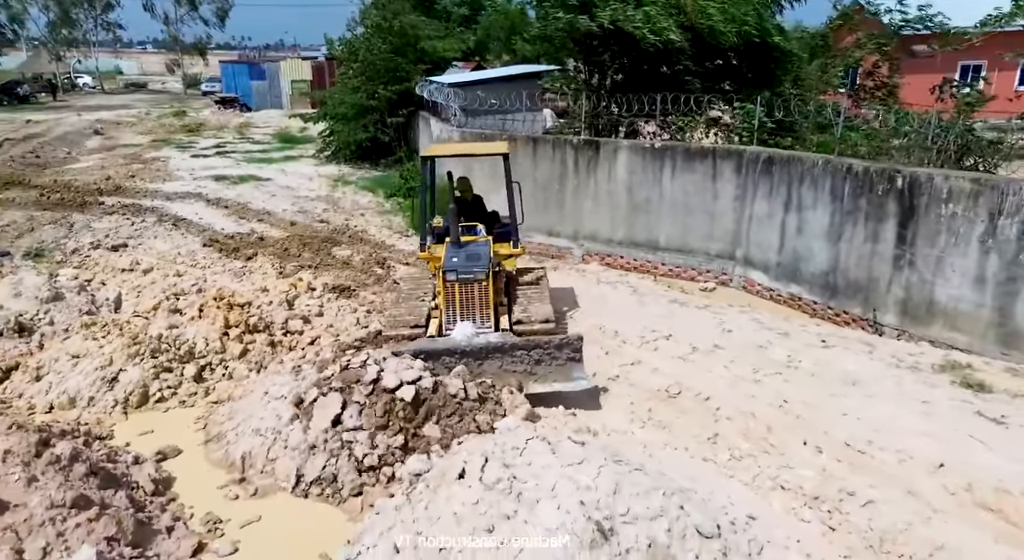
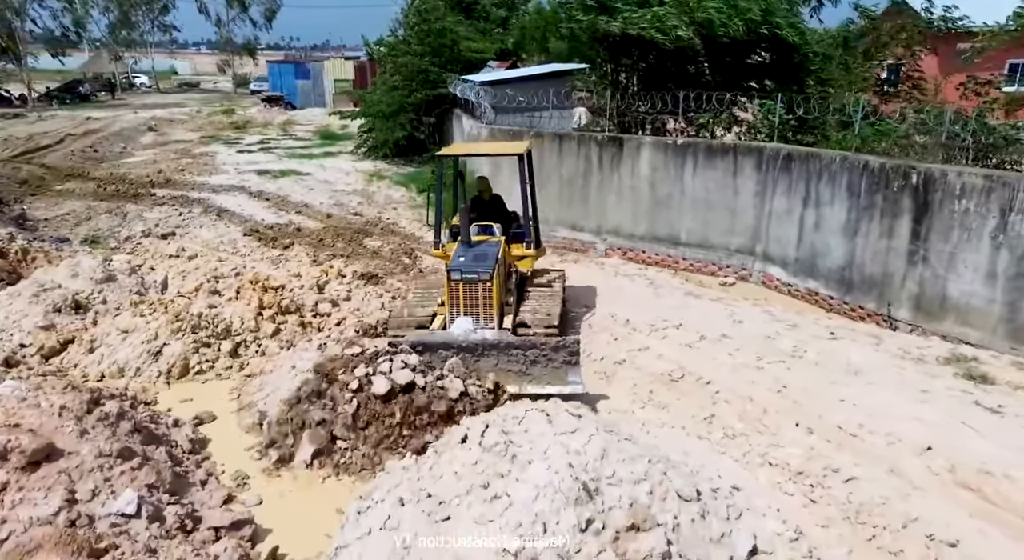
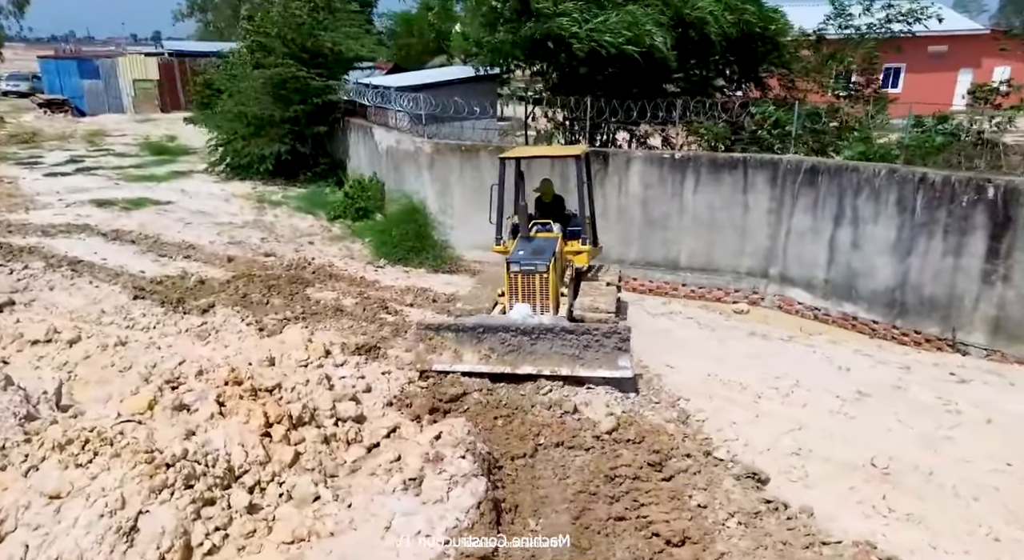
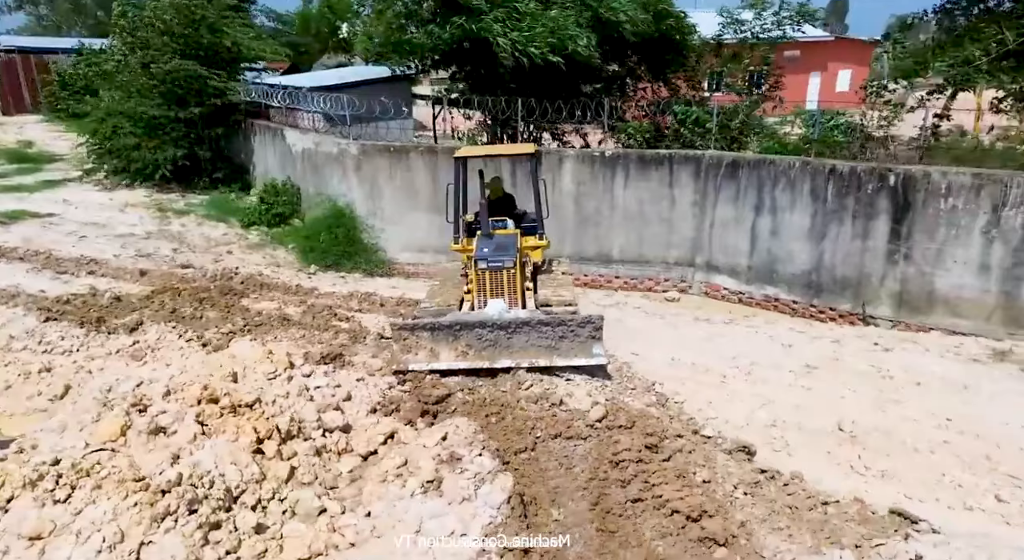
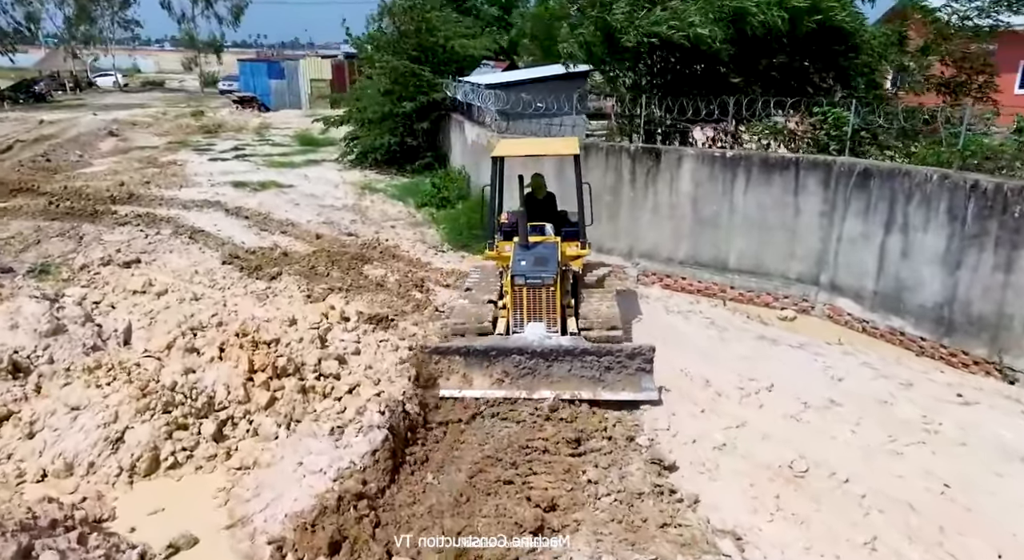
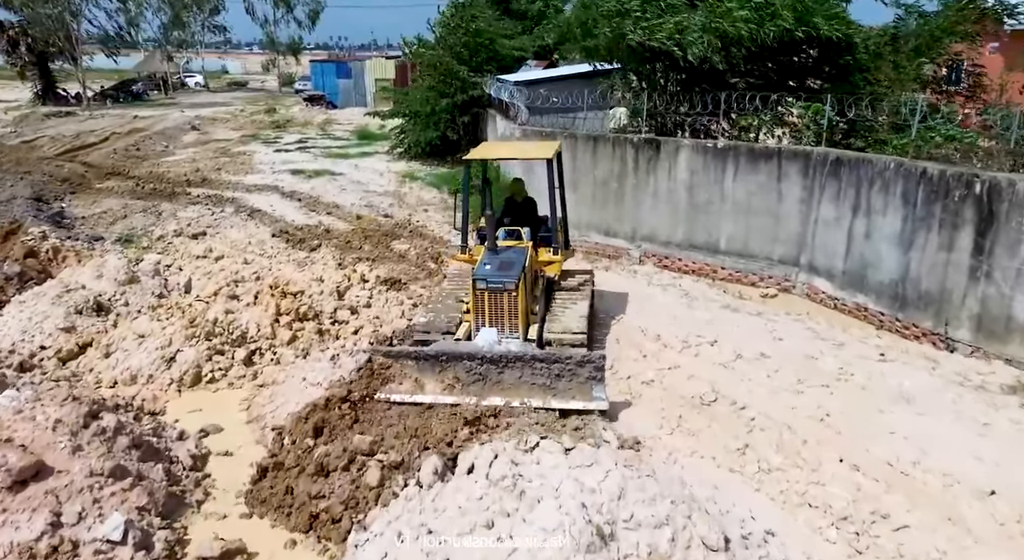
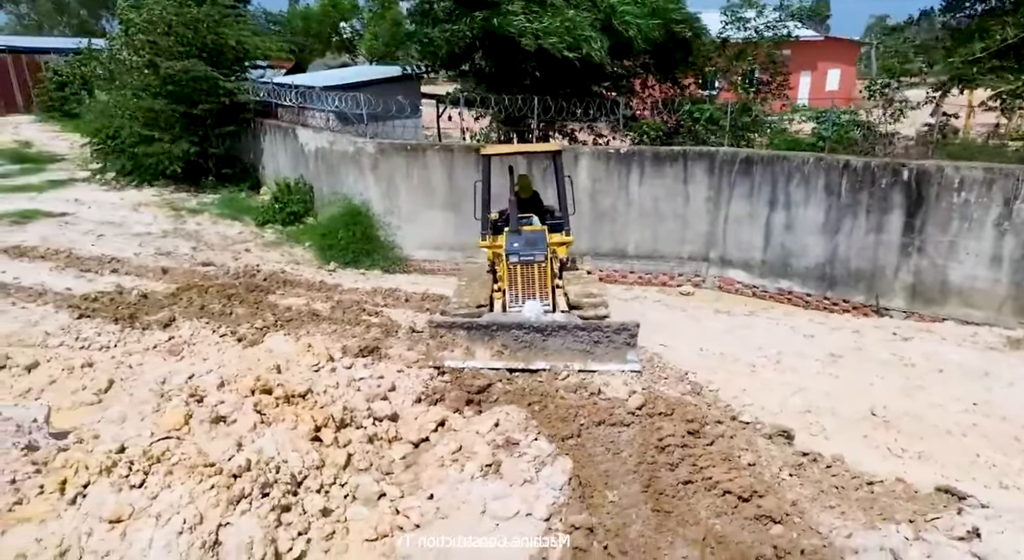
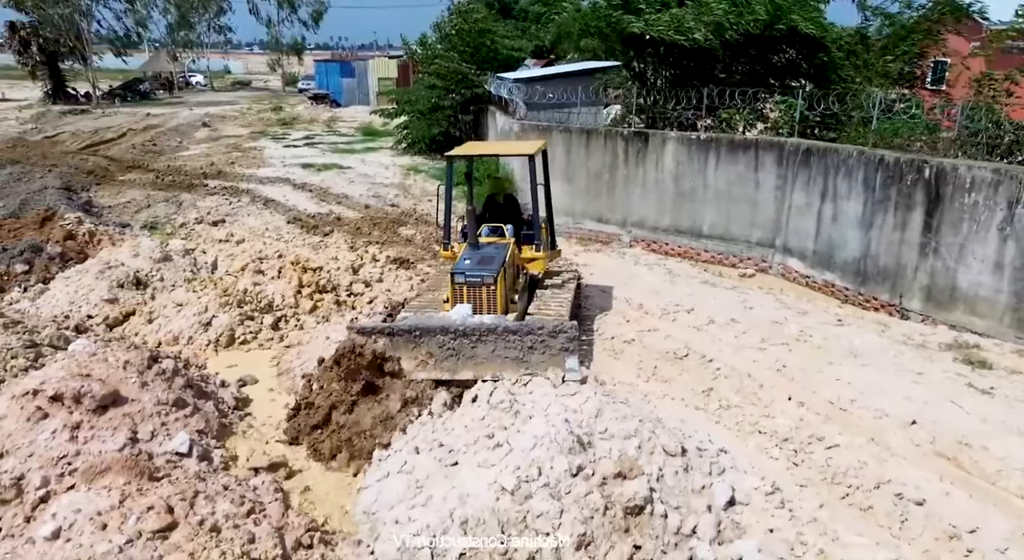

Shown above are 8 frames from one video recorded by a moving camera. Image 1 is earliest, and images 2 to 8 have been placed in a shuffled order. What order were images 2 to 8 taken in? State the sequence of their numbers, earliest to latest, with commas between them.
2, 8, 6, 5, 3, 4, 7
